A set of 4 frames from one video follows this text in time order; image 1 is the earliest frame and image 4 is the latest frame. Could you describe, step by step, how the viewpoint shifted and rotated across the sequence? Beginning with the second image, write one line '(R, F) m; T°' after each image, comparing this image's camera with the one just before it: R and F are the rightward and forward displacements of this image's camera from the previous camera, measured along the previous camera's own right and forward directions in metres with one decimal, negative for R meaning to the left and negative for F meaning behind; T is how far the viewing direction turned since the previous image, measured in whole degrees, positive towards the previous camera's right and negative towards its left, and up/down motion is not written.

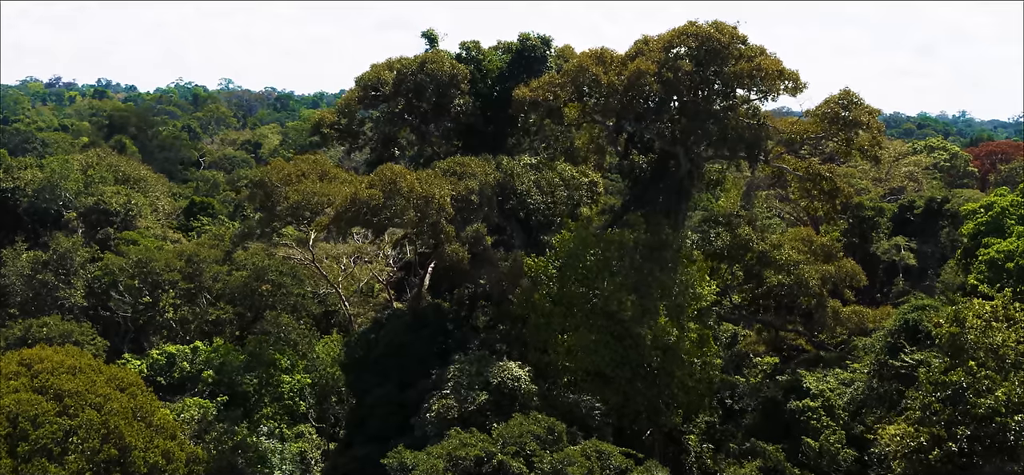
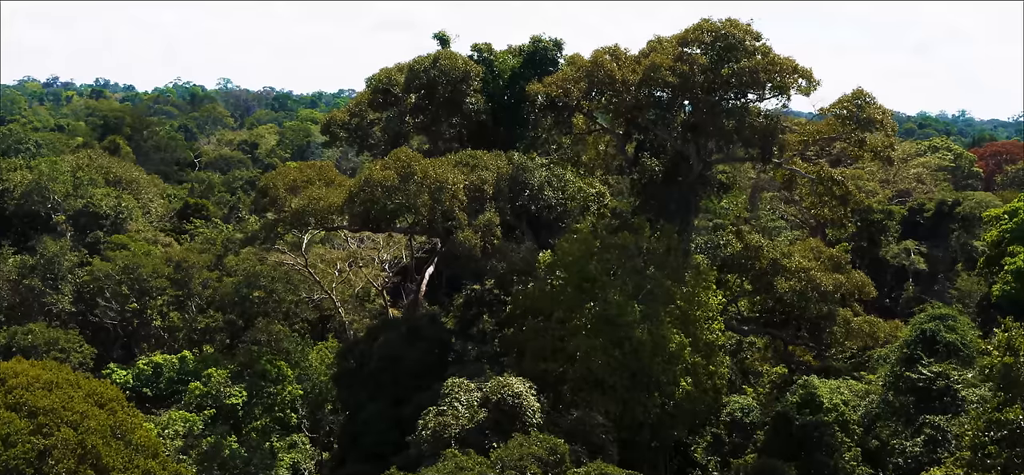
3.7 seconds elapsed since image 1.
(0.0, +0.6) m; 0°
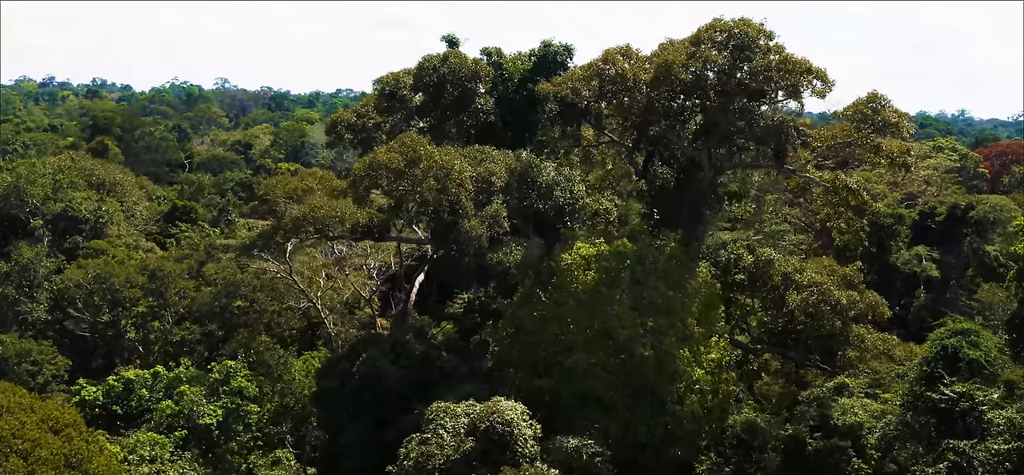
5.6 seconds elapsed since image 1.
(+0.1, +0.9) m; 0°
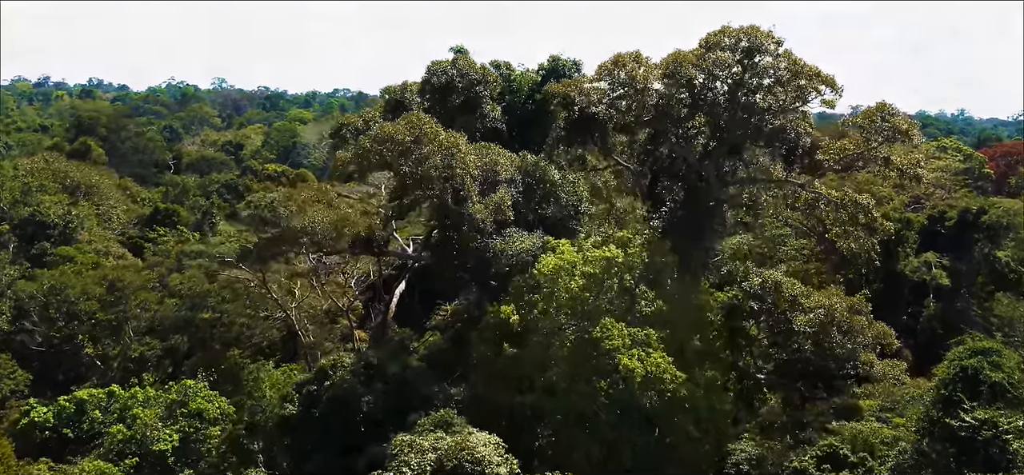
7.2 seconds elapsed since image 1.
(+0.3, +1.0) m; 0°
